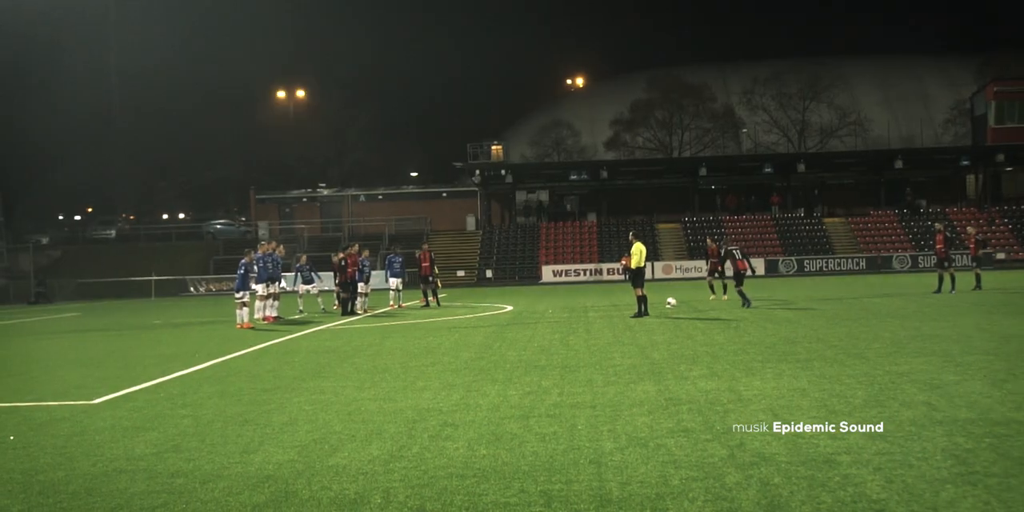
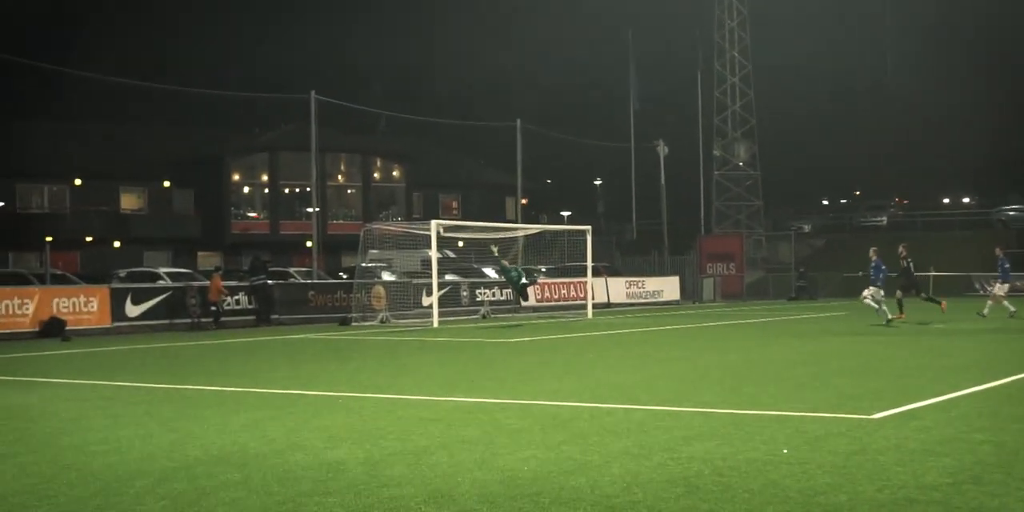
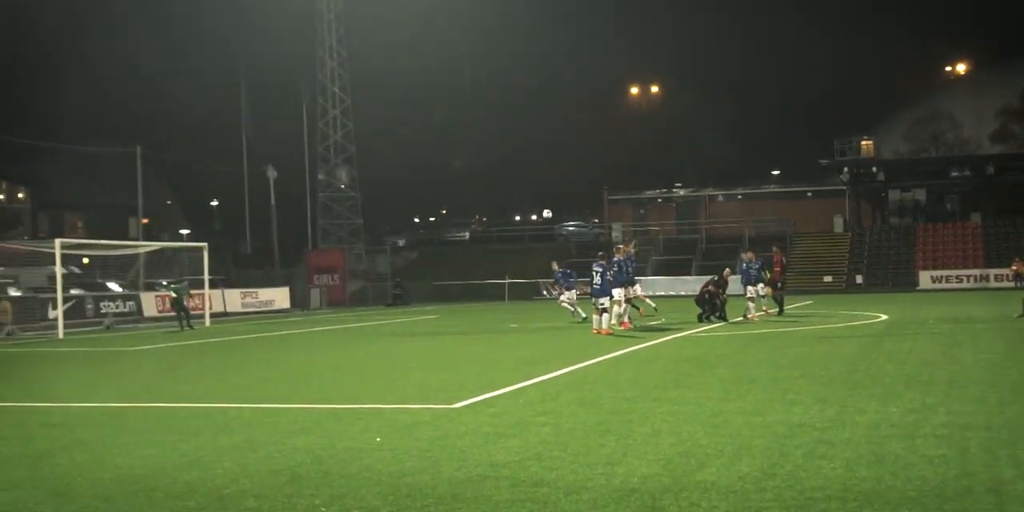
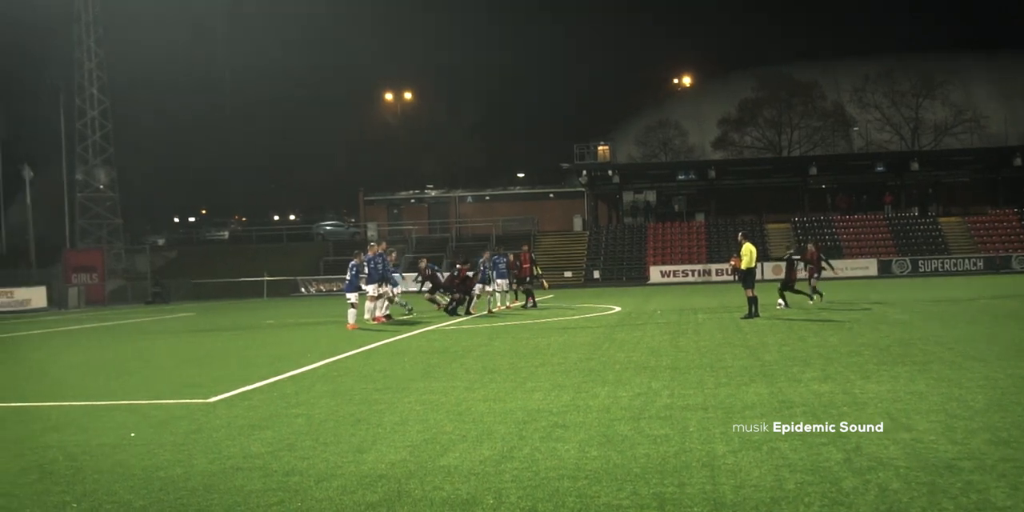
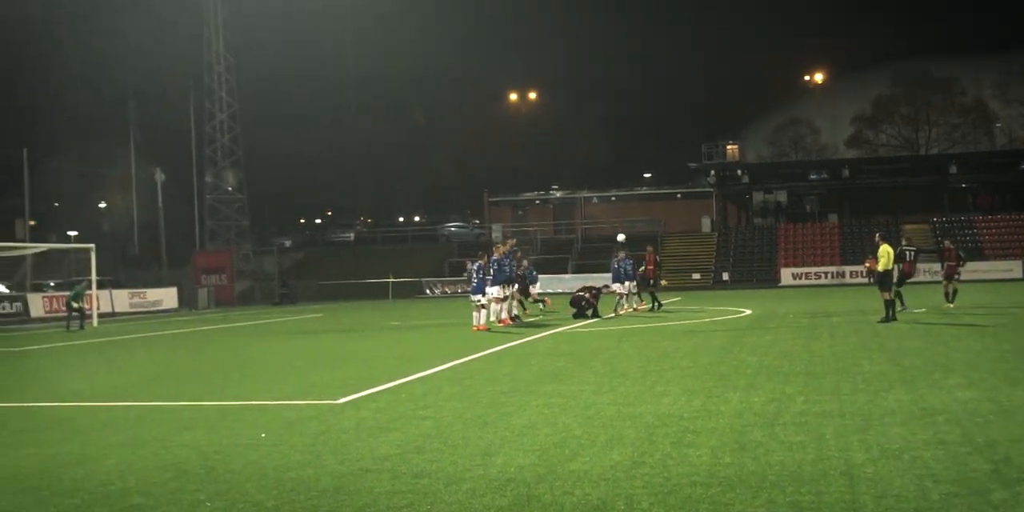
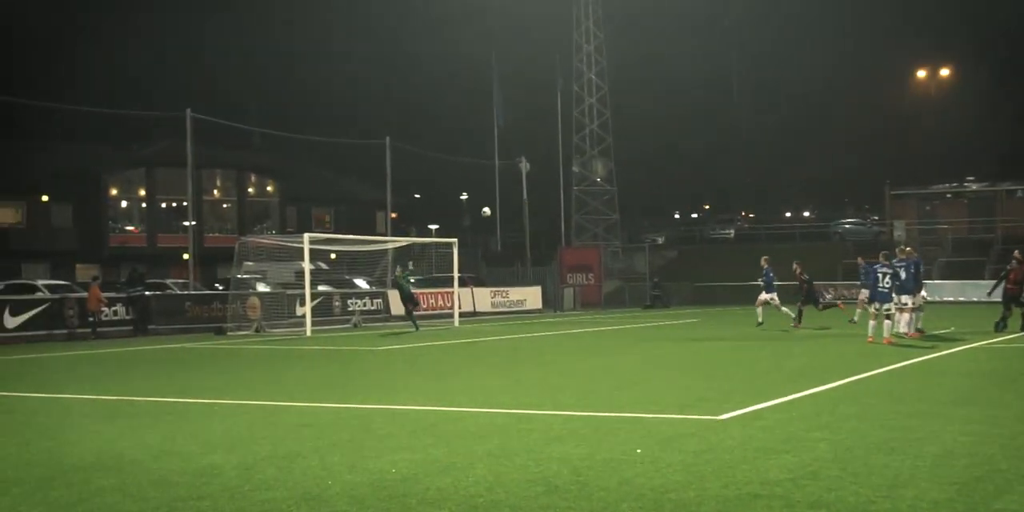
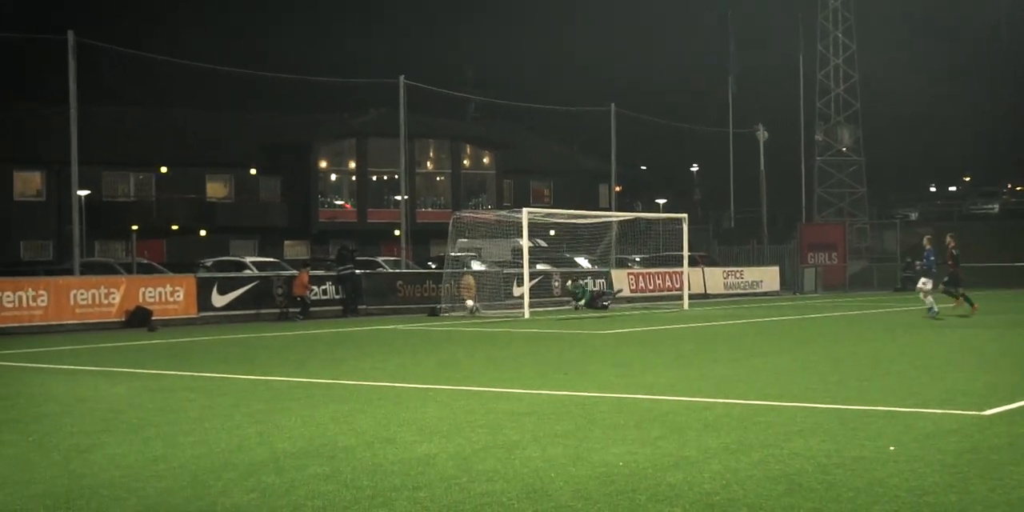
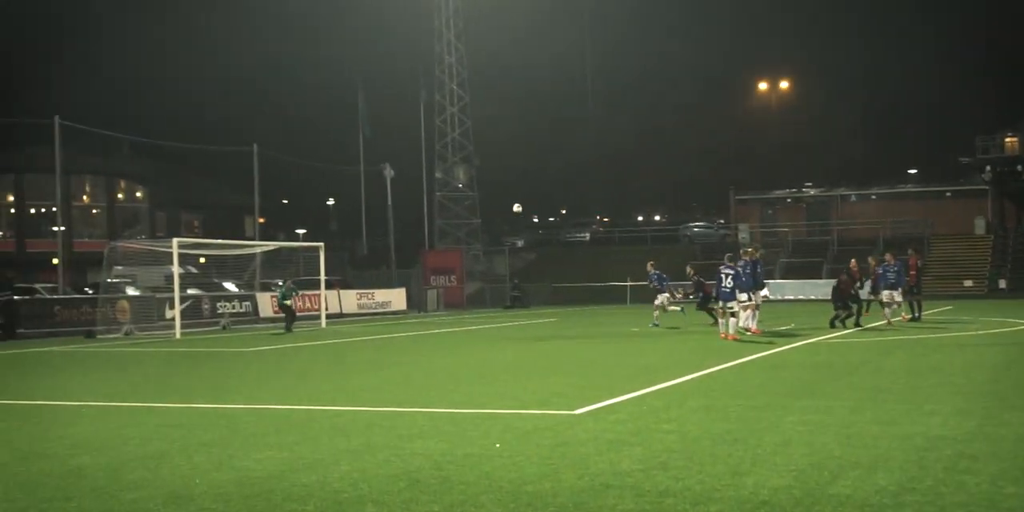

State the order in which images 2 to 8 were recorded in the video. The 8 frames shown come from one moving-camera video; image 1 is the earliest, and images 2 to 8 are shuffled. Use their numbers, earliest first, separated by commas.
4, 5, 3, 8, 6, 2, 7
